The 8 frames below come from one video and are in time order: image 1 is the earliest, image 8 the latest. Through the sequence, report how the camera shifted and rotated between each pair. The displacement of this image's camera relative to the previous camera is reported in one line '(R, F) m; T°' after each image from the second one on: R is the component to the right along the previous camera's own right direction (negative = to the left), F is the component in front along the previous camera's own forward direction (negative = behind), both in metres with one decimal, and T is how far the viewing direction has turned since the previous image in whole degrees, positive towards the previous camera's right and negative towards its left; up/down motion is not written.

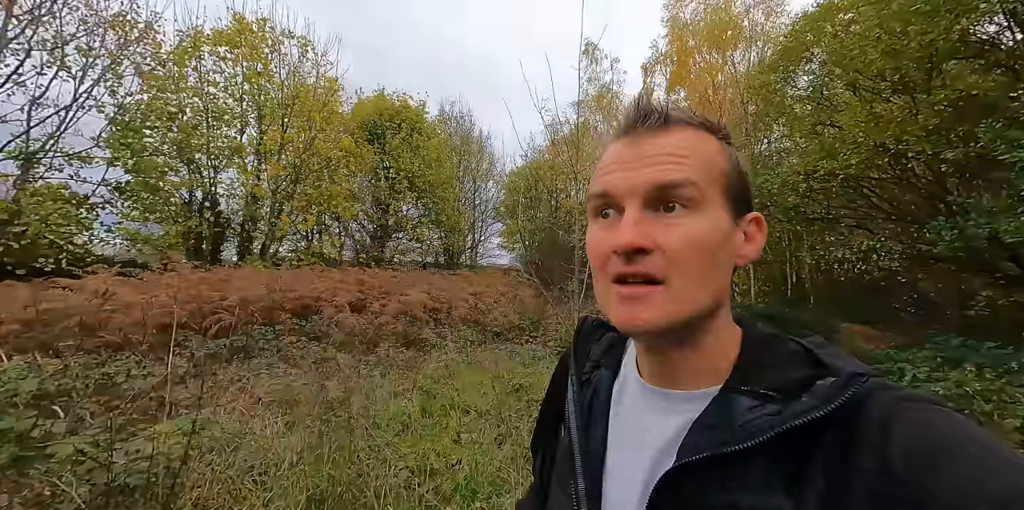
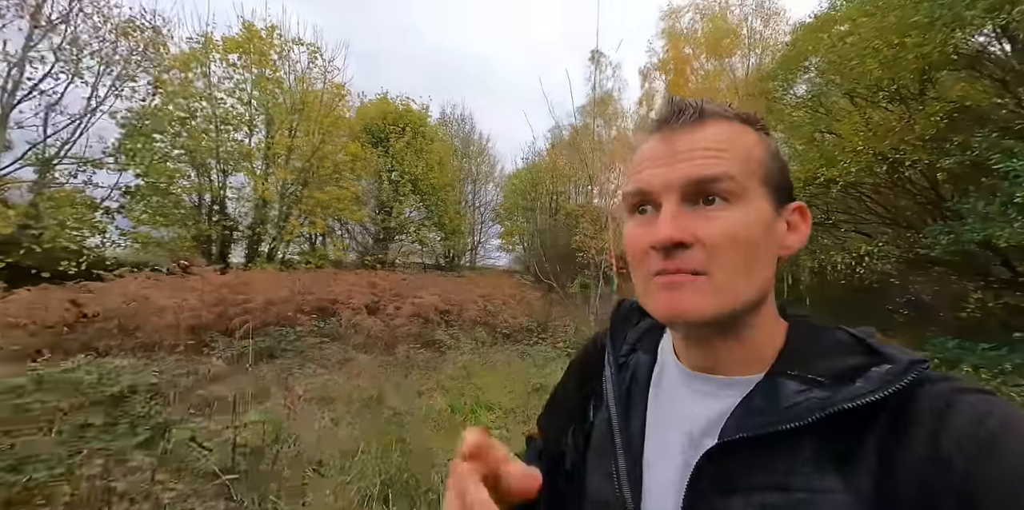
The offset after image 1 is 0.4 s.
(-0.3, -0.2) m; +1°
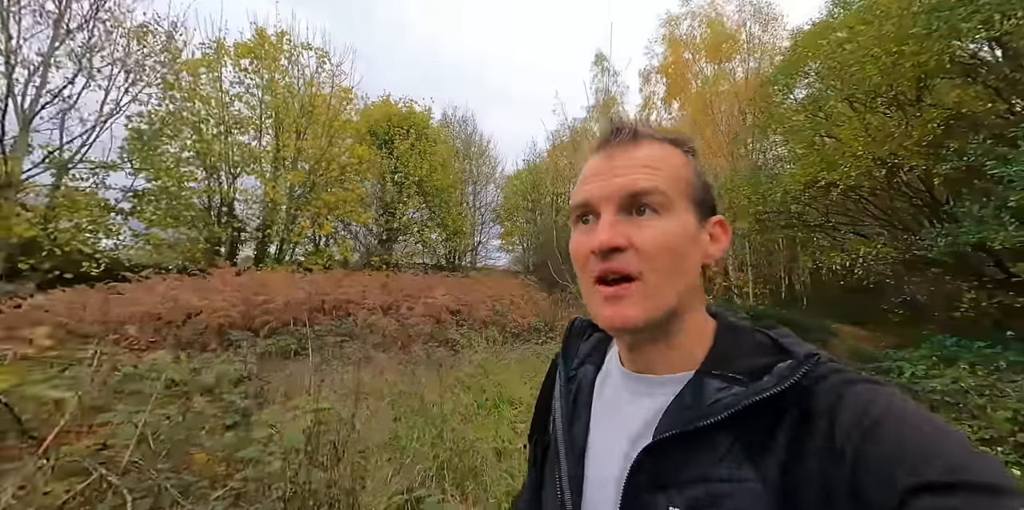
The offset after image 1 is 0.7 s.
(-0.3, -0.2) m; 0°
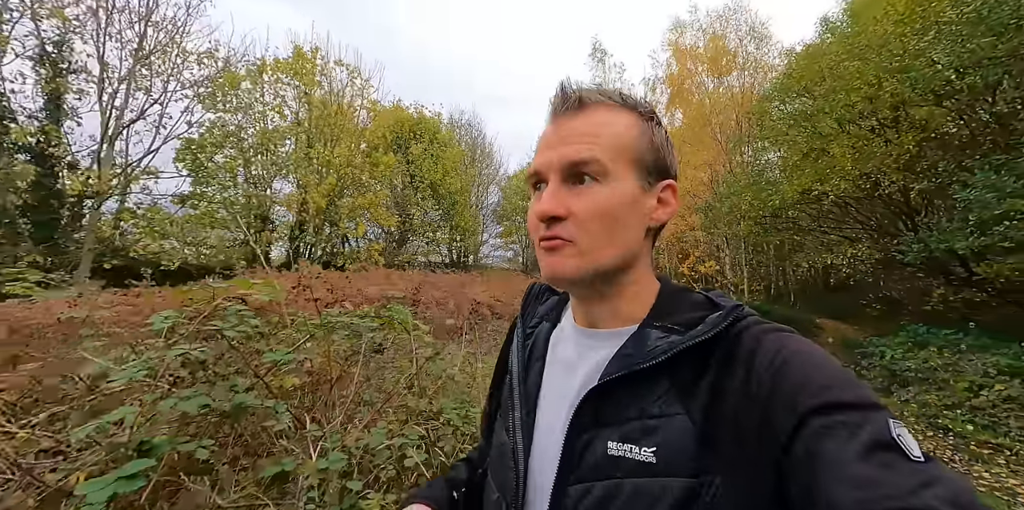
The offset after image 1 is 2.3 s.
(-1.0, -1.0) m; +2°
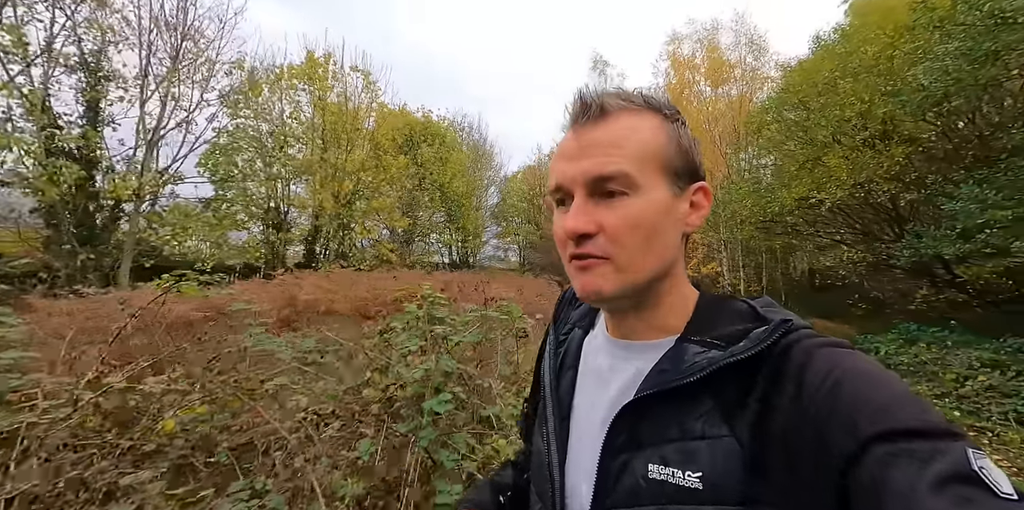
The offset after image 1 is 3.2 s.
(-0.7, -0.5) m; +2°
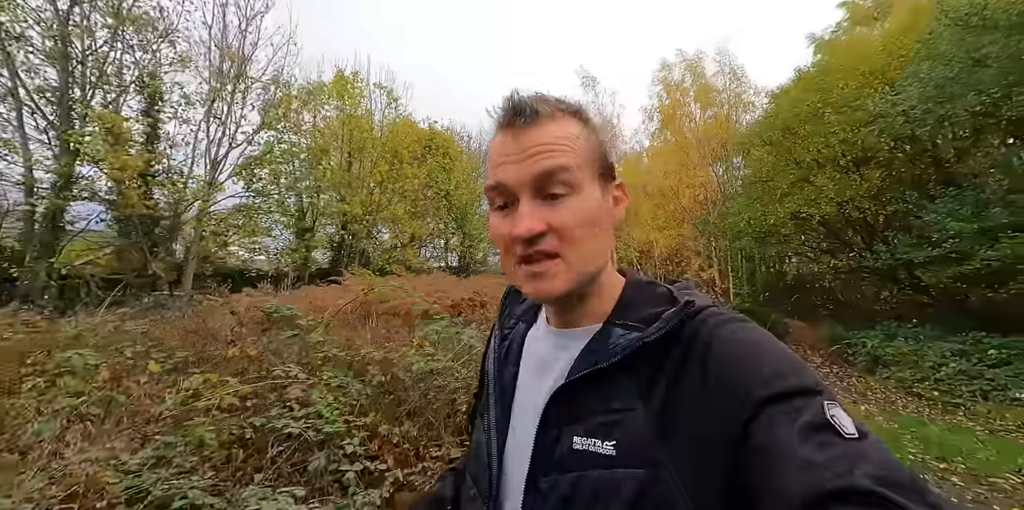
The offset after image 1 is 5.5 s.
(-1.5, -0.9) m; +4°
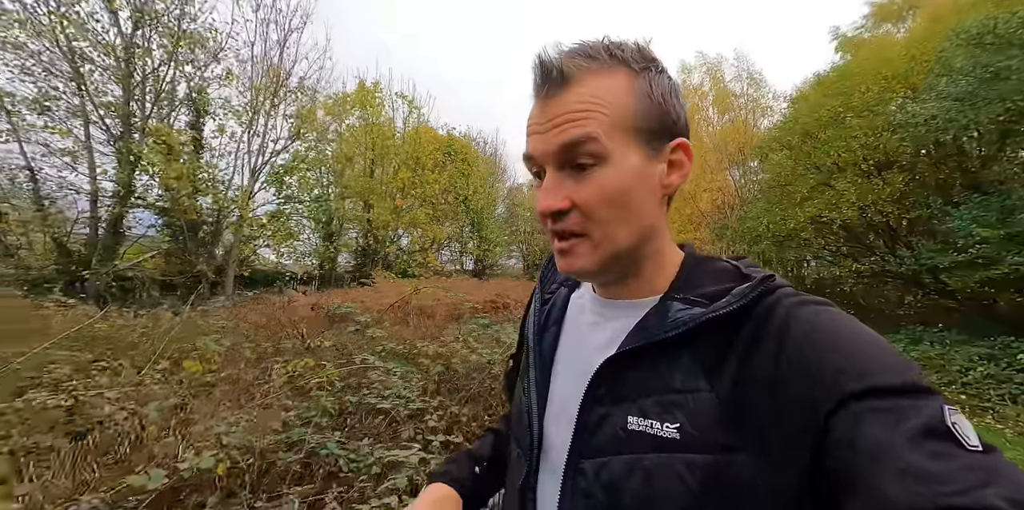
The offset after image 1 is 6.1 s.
(-0.3, -0.2) m; -1°
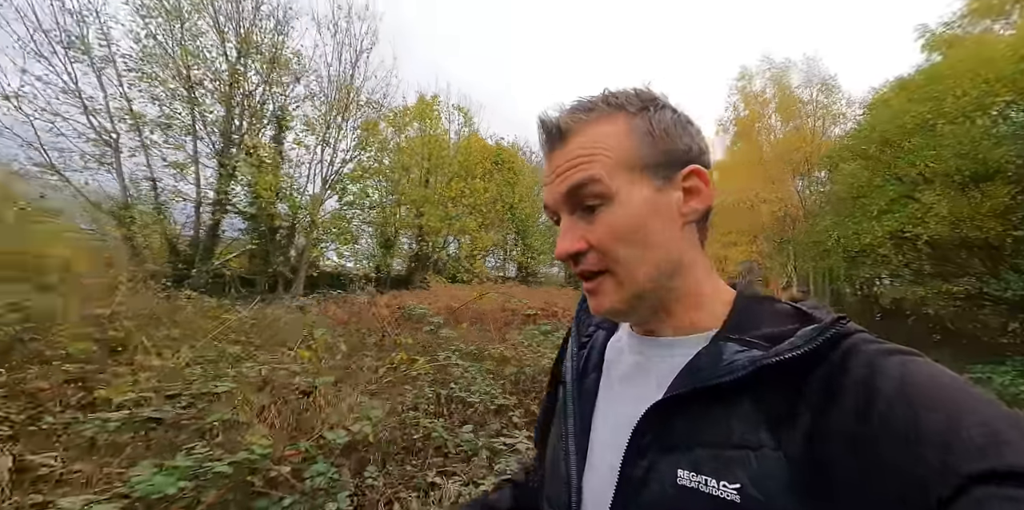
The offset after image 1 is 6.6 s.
(-0.5, +0.2) m; -5°
